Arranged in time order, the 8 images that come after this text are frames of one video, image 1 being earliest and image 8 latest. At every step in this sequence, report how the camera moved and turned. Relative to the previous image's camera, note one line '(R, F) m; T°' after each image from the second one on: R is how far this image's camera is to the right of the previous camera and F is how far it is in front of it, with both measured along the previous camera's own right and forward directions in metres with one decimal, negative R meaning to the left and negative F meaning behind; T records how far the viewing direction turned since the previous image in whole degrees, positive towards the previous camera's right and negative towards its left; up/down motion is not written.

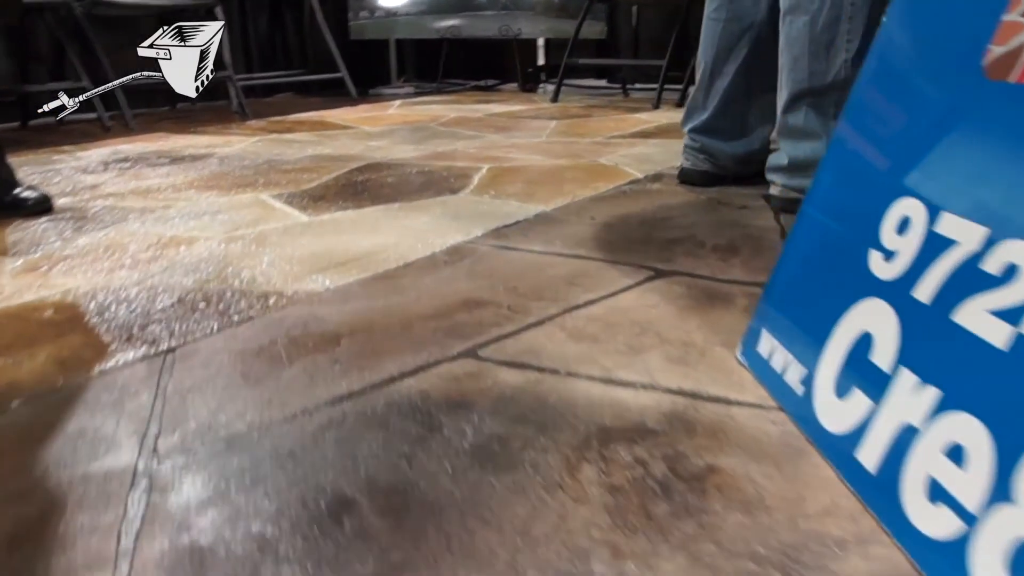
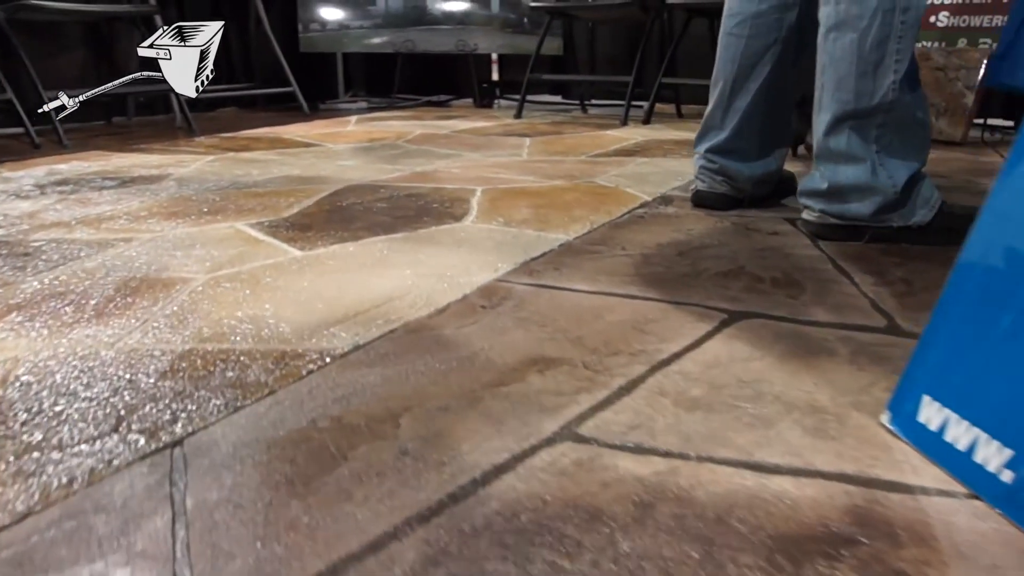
(-0.2, +0.2) m; +5°
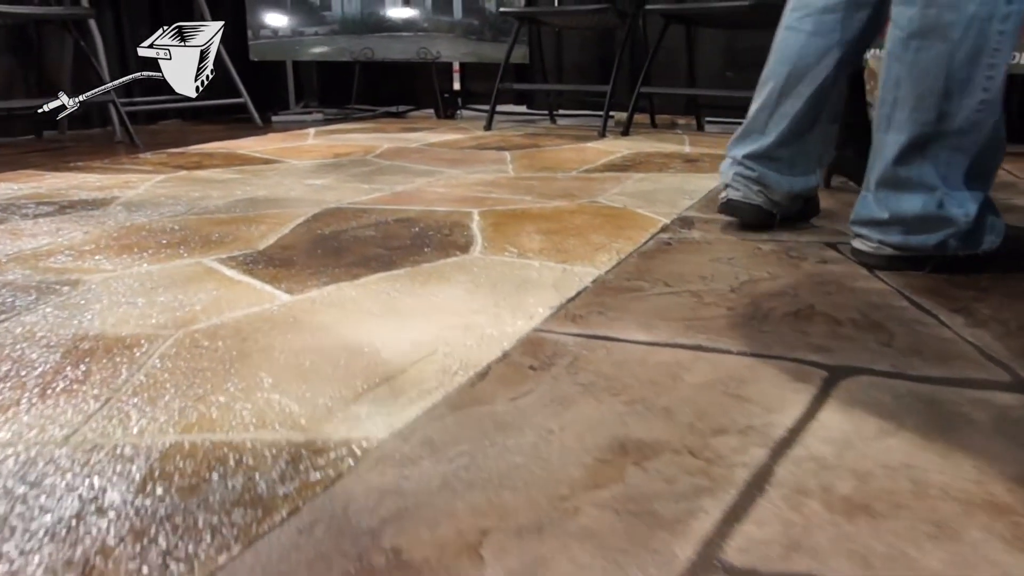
(-0.1, +0.2) m; +4°
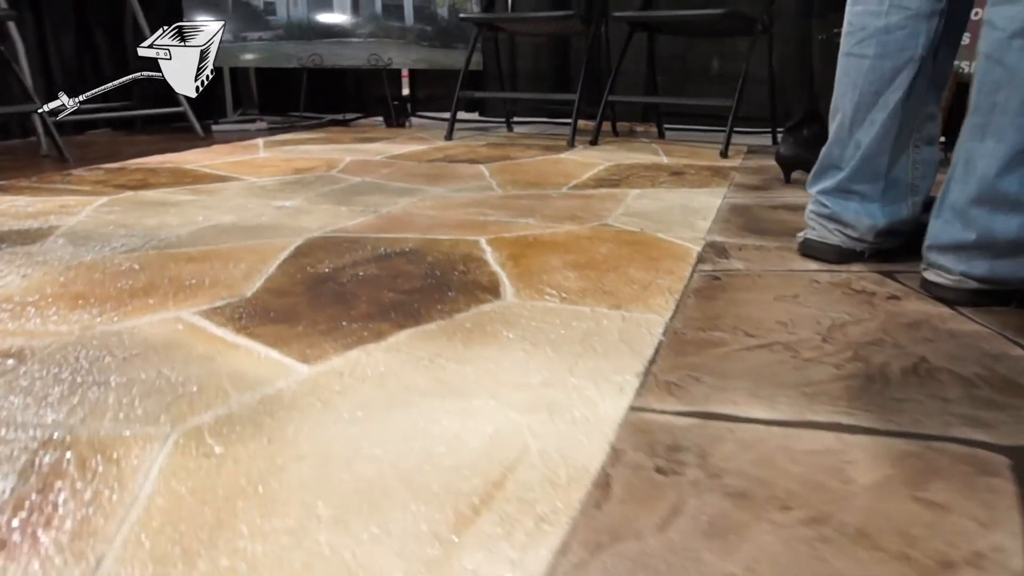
(-0.2, +0.2) m; +5°
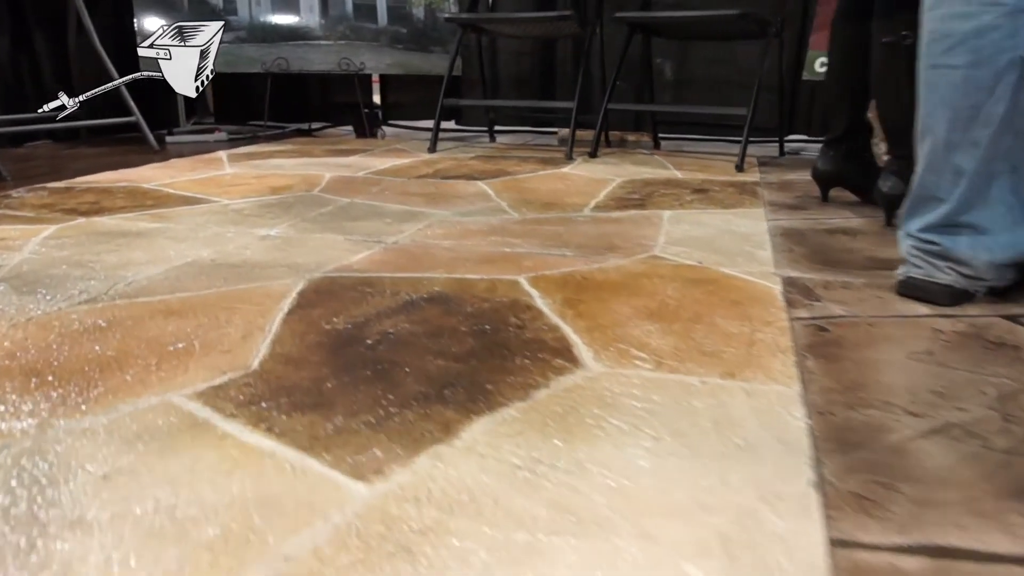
(-0.2, +0.2) m; +4°
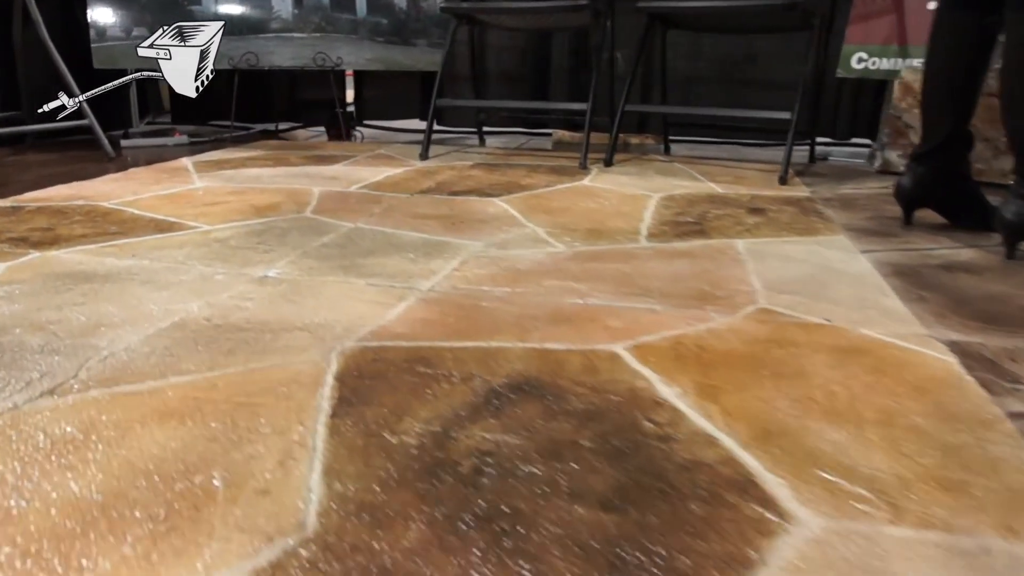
(-0.2, +0.3) m; +4°
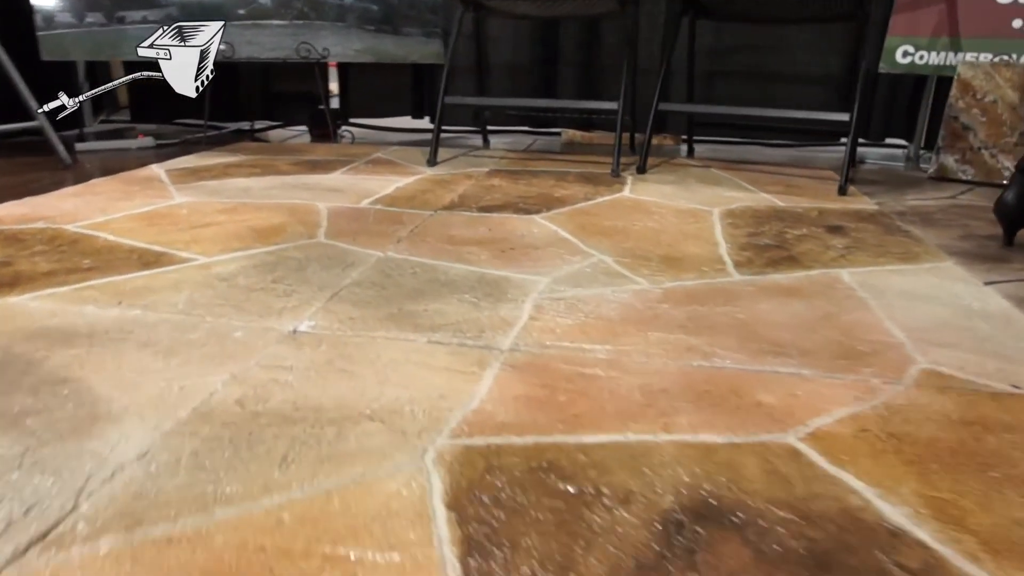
(-0.2, +0.3) m; +3°
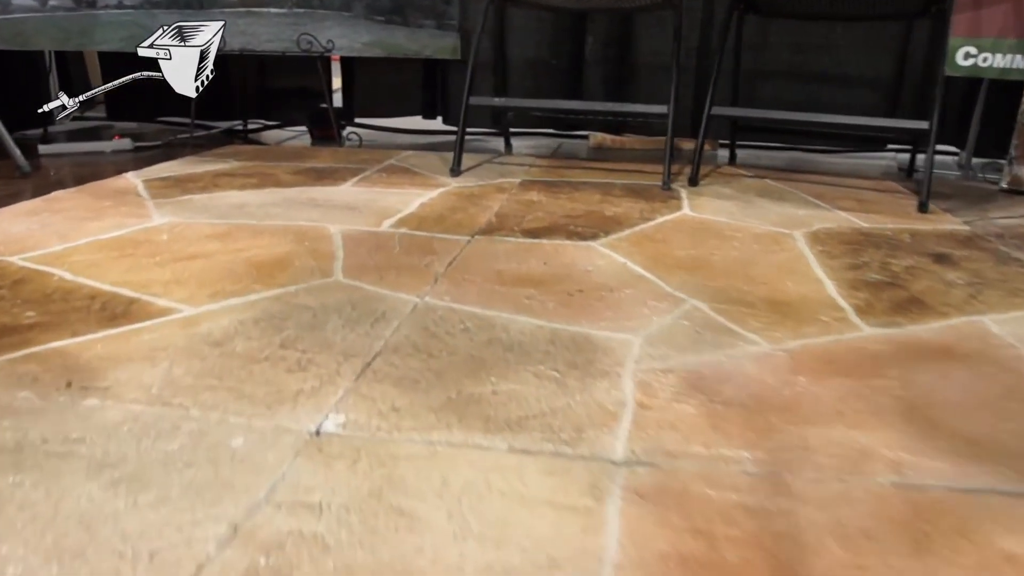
(-0.1, +0.3) m; +1°
